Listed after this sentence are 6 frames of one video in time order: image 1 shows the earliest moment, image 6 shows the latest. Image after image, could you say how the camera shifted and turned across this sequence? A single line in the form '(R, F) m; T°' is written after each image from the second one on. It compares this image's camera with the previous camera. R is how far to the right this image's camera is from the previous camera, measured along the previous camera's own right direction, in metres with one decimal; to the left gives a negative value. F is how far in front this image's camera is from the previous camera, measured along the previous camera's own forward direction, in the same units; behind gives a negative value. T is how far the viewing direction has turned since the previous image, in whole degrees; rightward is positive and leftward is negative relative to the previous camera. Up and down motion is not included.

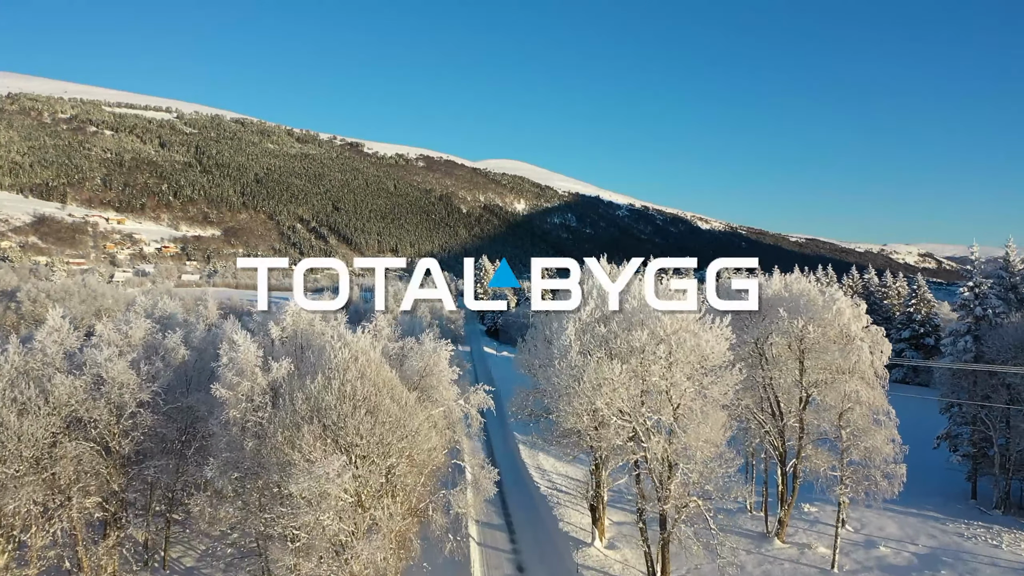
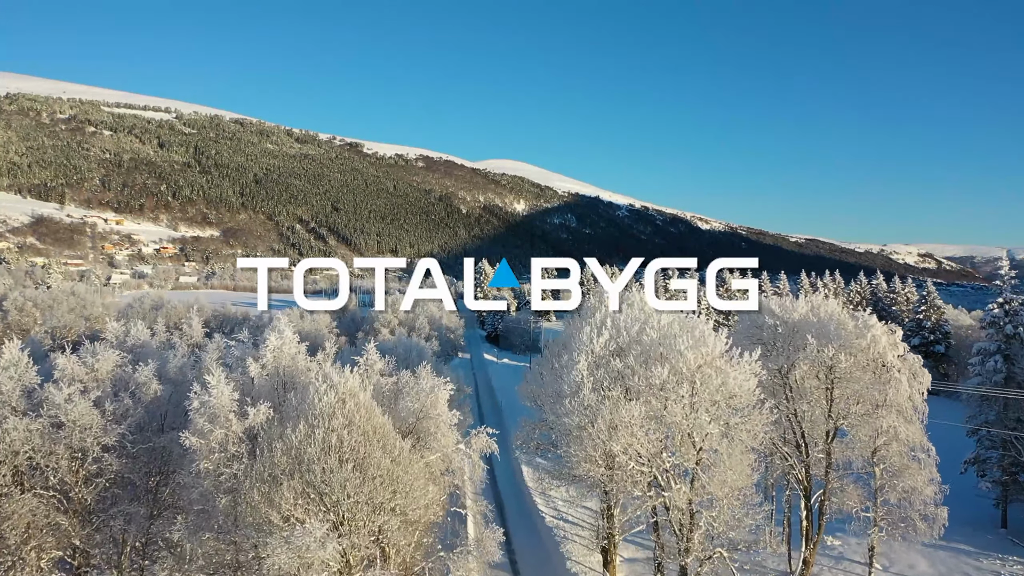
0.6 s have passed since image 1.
(-0.1, +1.1) m; 0°
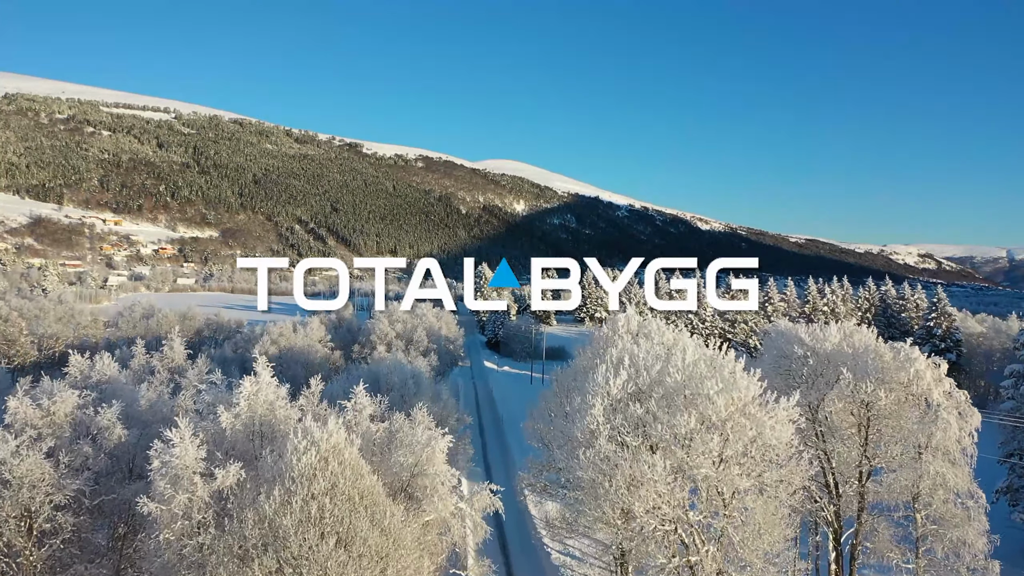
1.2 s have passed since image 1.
(-0.1, +1.1) m; 0°
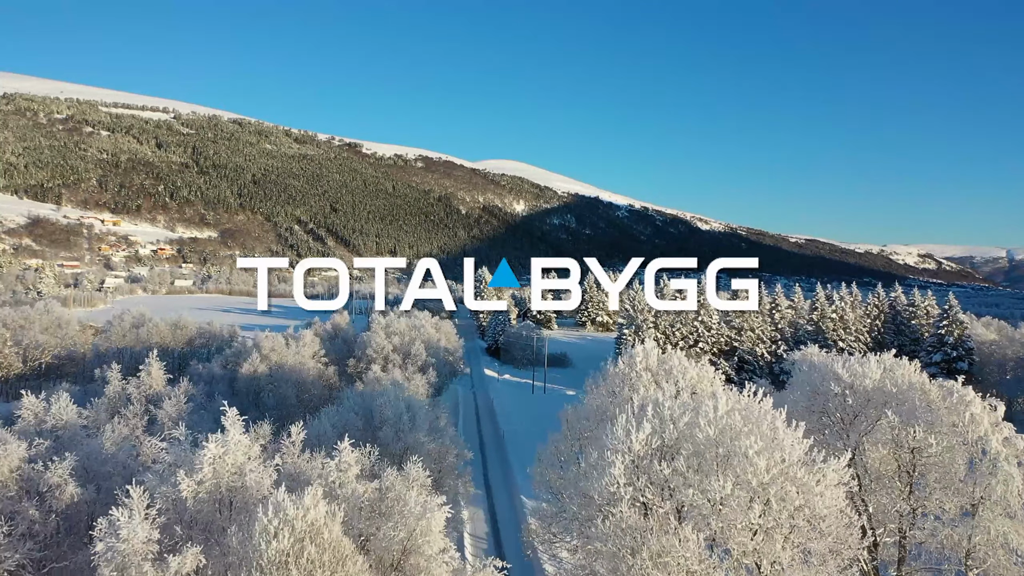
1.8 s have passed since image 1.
(-0.1, +1.2) m; 0°
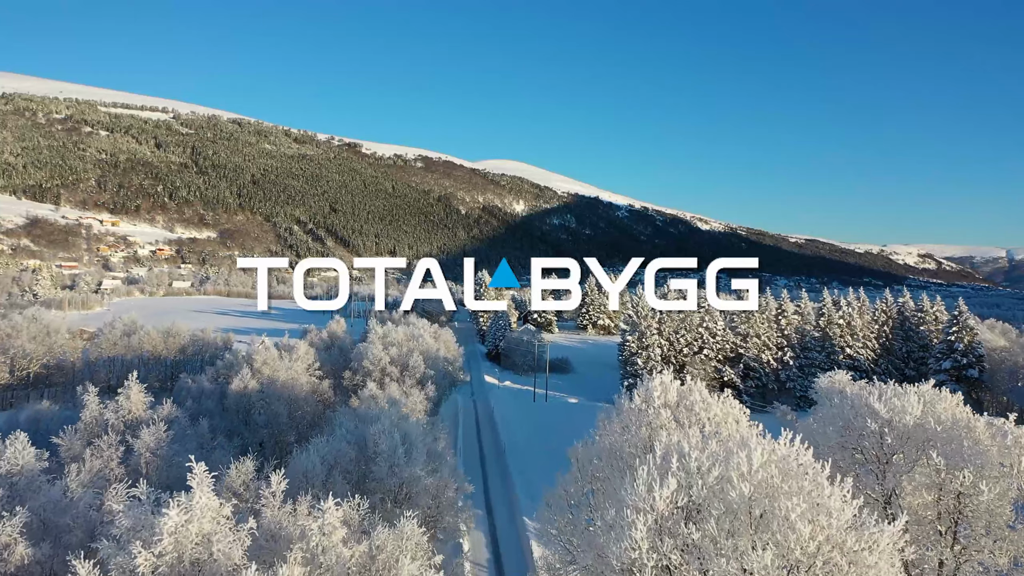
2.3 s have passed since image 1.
(-0.1, +1.0) m; 0°
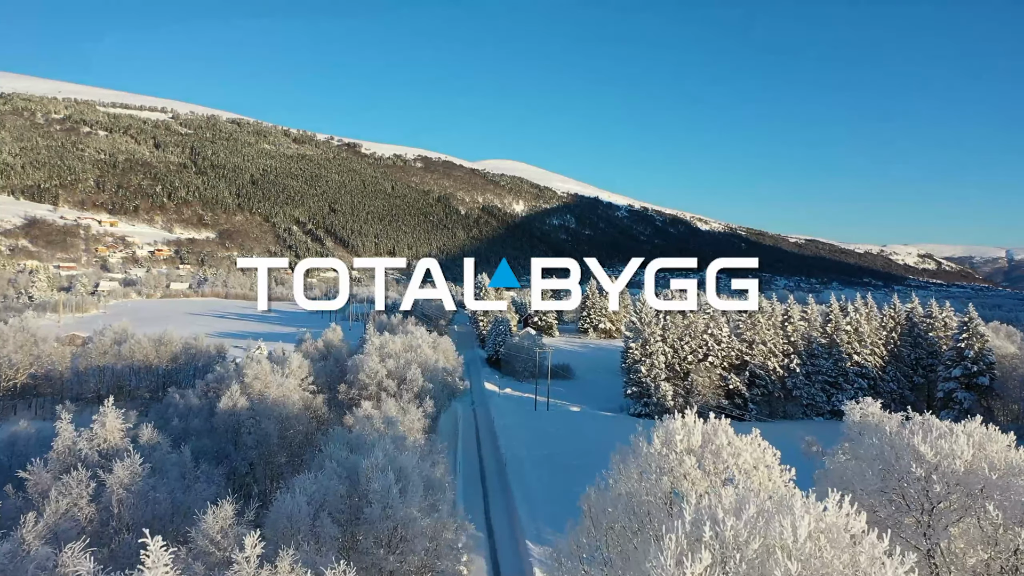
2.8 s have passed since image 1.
(-0.1, +1.0) m; 0°
